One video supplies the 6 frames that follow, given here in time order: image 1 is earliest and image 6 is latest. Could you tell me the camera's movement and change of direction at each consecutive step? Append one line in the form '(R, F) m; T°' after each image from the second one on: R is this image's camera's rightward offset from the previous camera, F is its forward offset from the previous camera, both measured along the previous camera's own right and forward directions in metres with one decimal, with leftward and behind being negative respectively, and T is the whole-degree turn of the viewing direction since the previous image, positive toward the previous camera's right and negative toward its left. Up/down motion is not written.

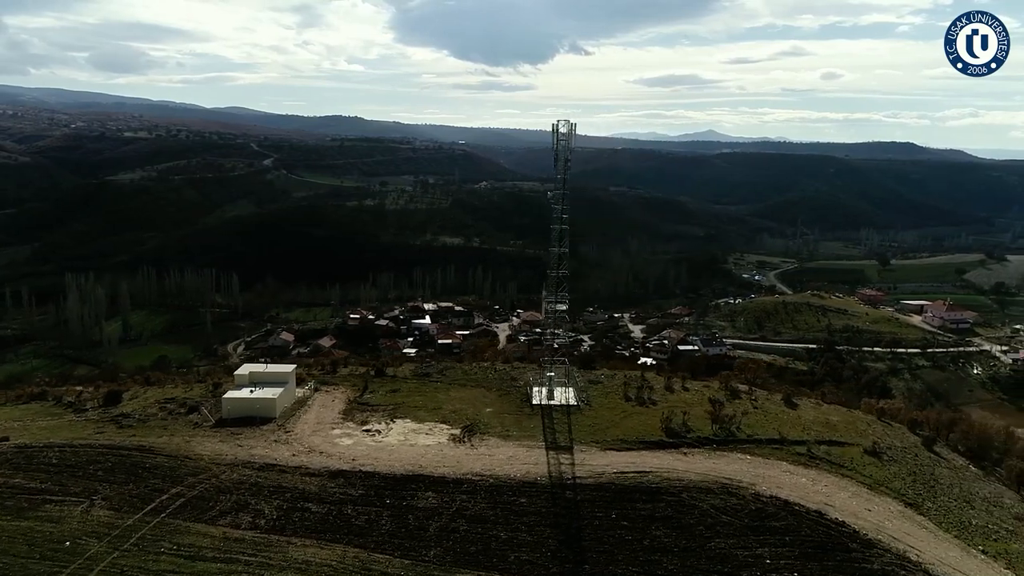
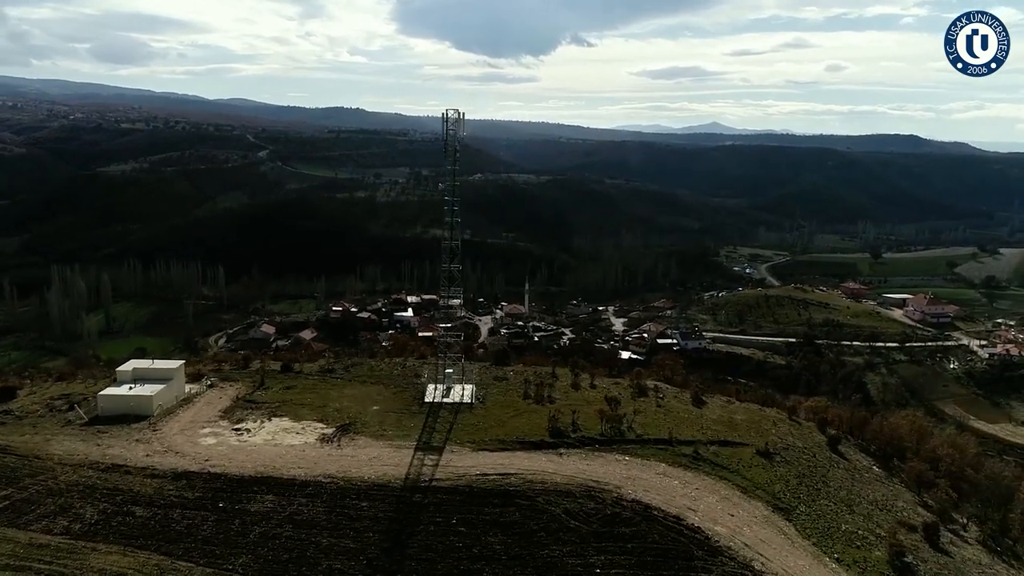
(+2.1, +0.4) m; 0°
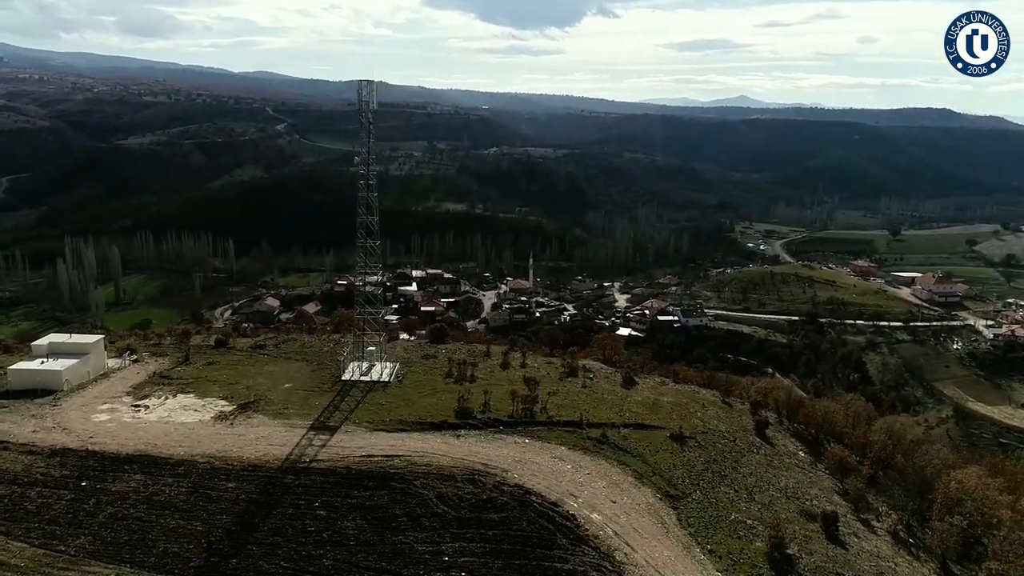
(+1.9, +0.4) m; -2°
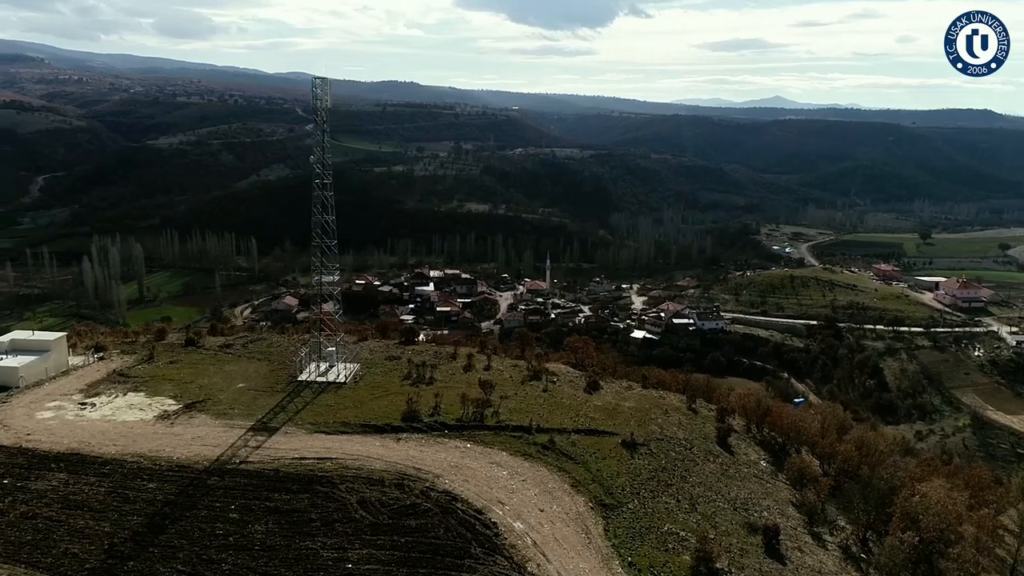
(+1.3, +0.2) m; -2°
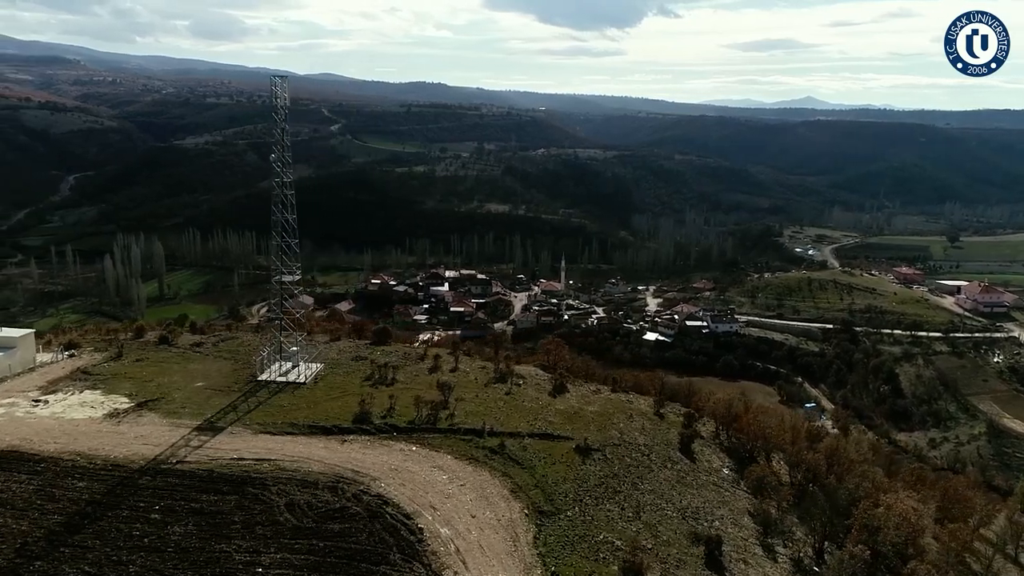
(+1.2, +0.2) m; -2°
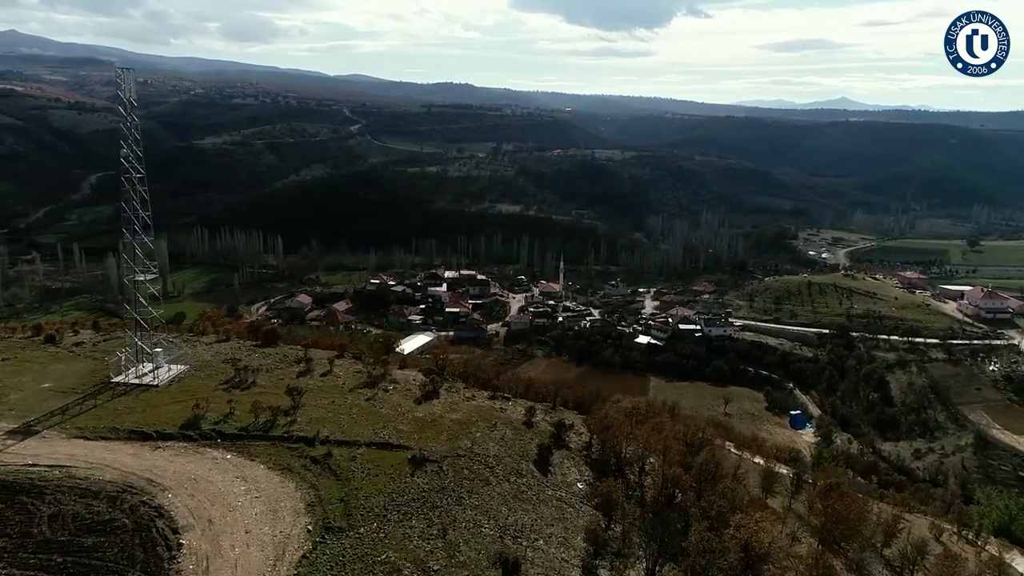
(+2.9, +0.7) m; -2°
